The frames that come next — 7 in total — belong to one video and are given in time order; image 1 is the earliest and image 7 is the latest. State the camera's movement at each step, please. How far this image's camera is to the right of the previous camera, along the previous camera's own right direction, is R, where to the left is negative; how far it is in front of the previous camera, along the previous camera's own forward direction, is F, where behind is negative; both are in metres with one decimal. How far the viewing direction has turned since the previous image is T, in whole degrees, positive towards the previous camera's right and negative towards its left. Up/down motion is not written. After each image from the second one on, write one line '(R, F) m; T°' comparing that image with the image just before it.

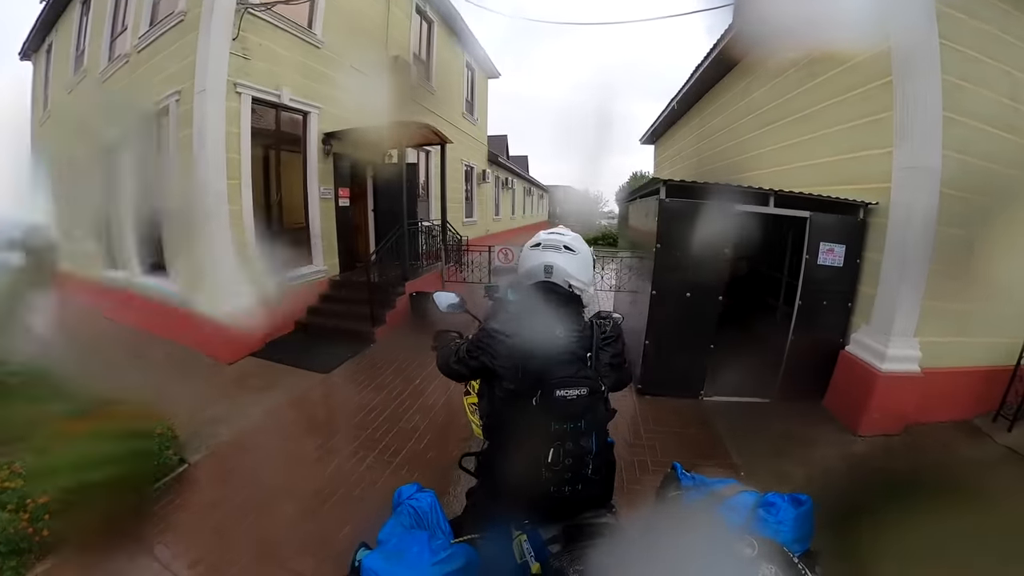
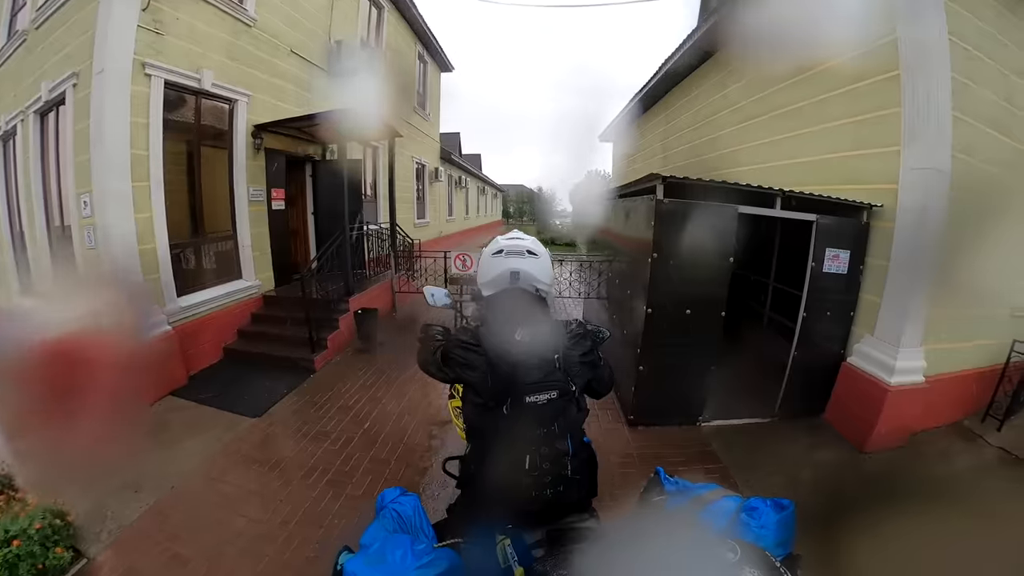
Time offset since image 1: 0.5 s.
(-0.3, +0.5) m; +7°
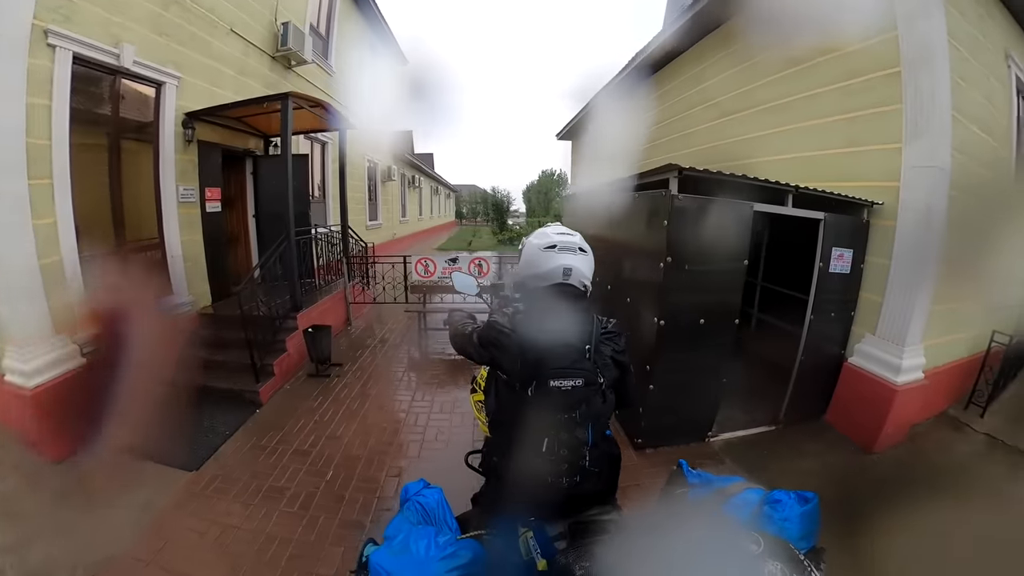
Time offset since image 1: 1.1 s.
(-0.4, +0.3) m; +7°
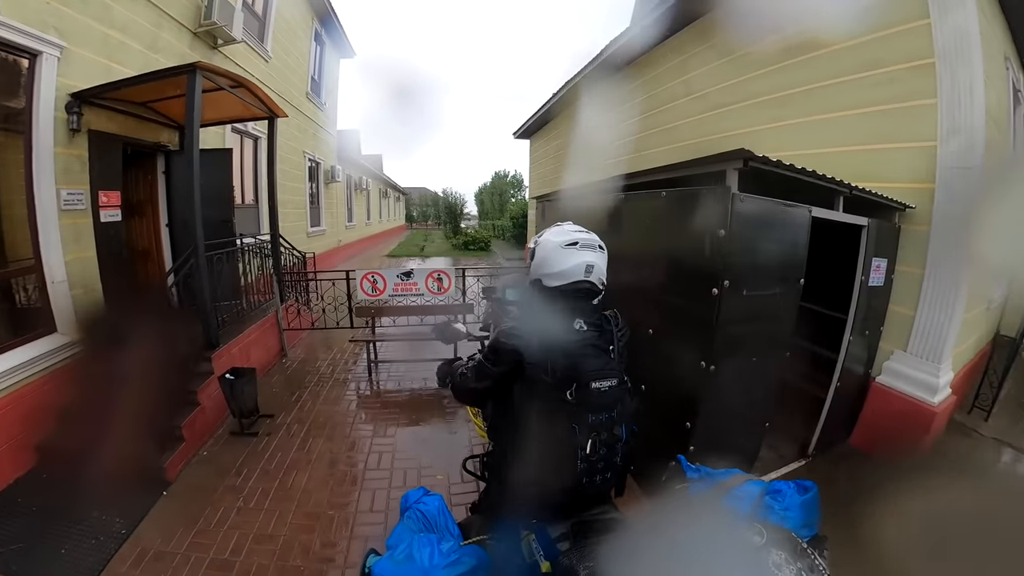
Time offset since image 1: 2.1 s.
(-0.3, +0.6) m; +7°
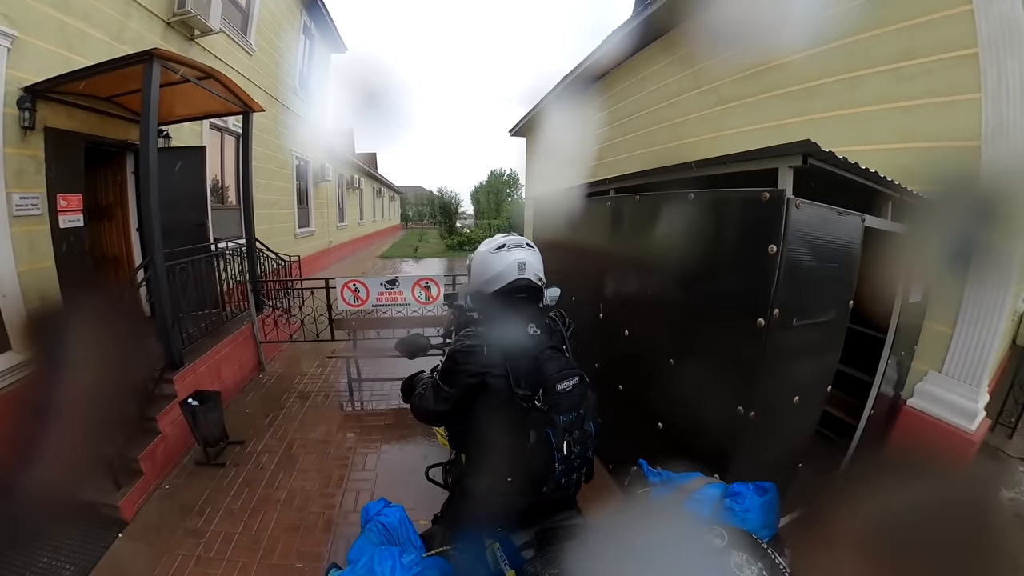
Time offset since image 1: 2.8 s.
(0.0, +0.3) m; 0°
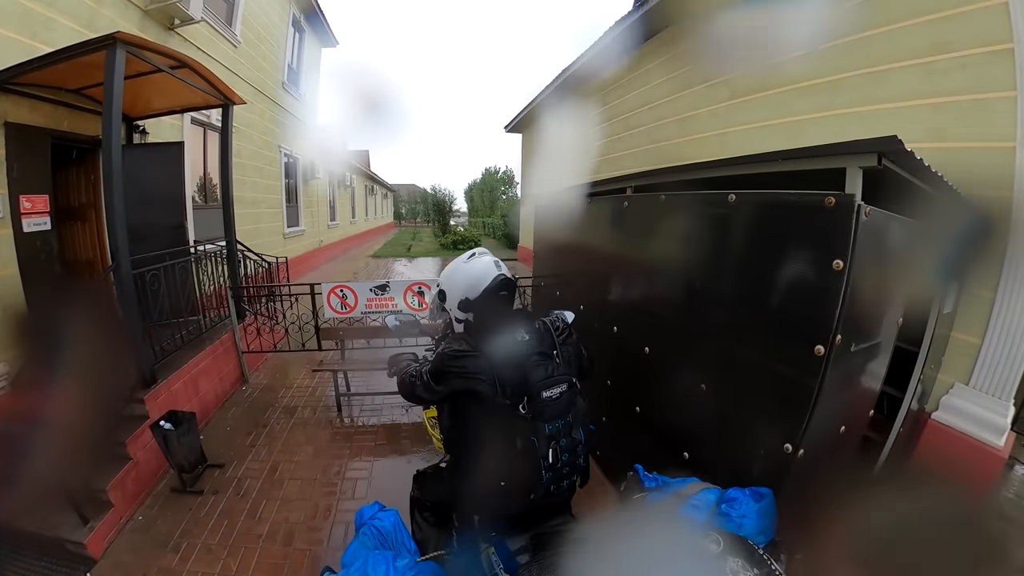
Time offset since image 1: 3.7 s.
(-0.1, +0.2) m; +1°
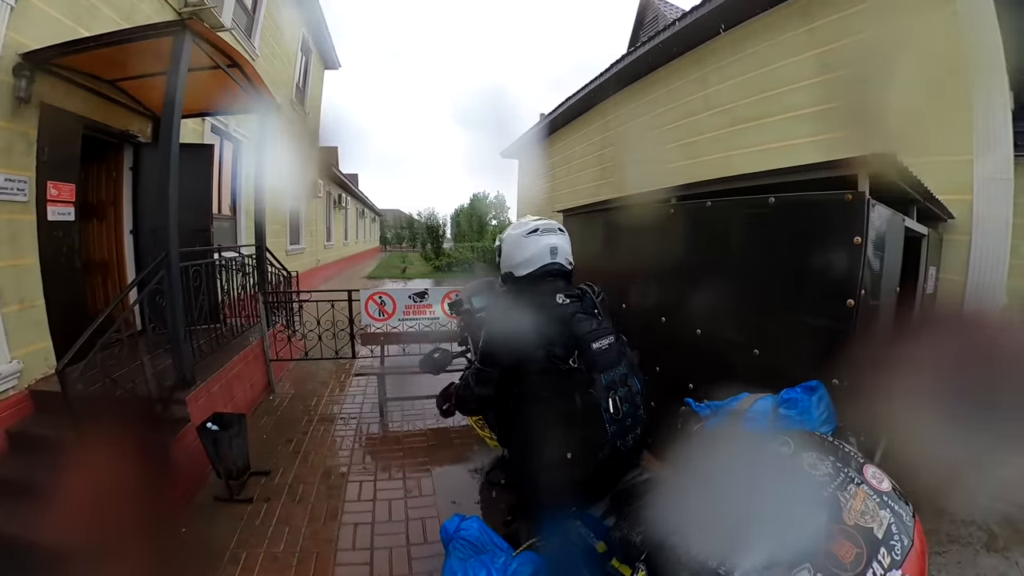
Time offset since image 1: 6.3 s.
(-0.6, +0.1) m; +3°
